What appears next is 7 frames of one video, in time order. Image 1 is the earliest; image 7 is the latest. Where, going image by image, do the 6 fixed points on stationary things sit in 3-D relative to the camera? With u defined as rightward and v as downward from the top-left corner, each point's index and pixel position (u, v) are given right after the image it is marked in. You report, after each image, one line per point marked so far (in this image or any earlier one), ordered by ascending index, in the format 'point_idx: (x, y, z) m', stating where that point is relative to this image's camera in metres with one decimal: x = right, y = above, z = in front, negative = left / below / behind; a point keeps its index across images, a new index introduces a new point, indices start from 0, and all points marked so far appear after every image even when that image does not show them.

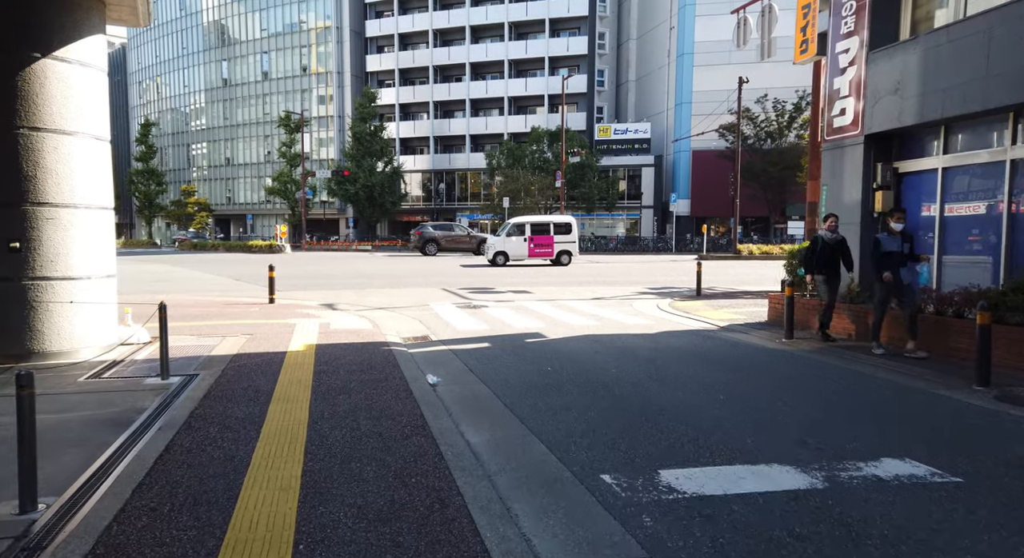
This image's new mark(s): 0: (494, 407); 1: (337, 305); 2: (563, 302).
0: (-0.2, -1.1, +5.8) m
1: (-3.6, -0.6, +14.0) m
2: (+1.1, -0.5, +14.8) m
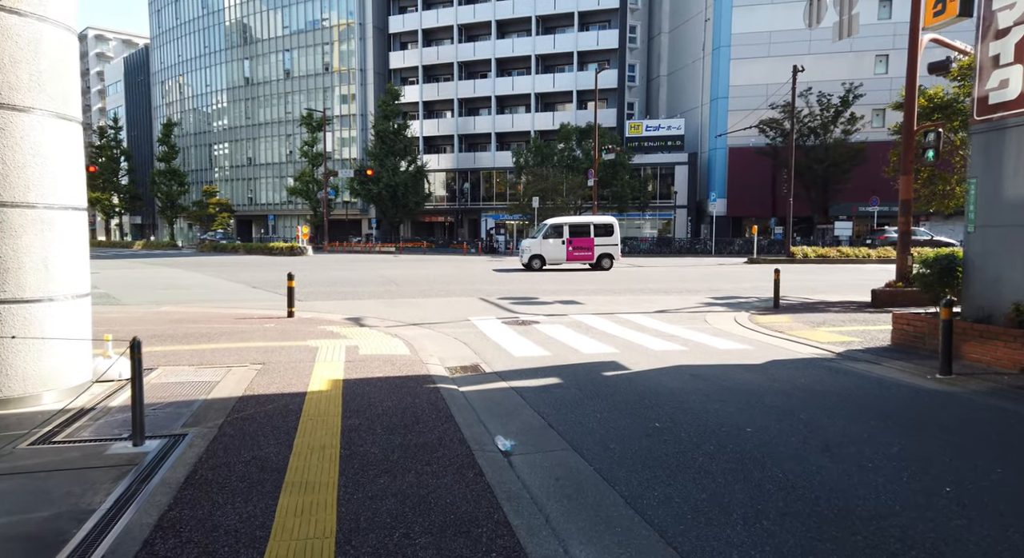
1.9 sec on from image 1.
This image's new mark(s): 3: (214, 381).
0: (+0.6, -1.3, +3.8) m
1: (-2.7, -0.7, +12.2) m
2: (+2.0, -0.7, +12.9) m
3: (-3.1, -1.1, +7.0) m
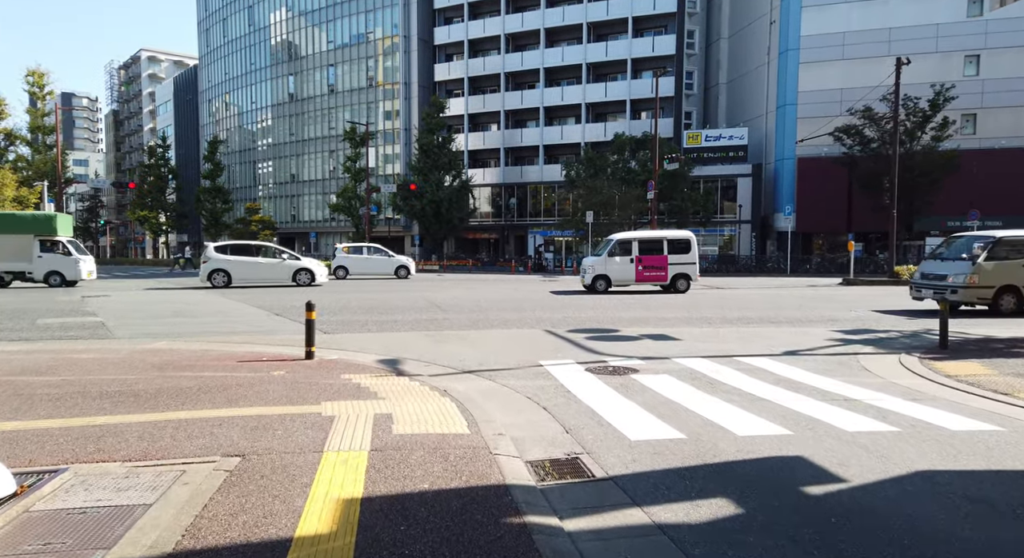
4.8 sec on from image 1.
0: (+1.2, -1.5, +0.7) m
1: (-1.5, -1.2, +9.3) m
2: (+3.2, -1.1, +9.7) m
3: (-2.2, -1.4, +4.1) m
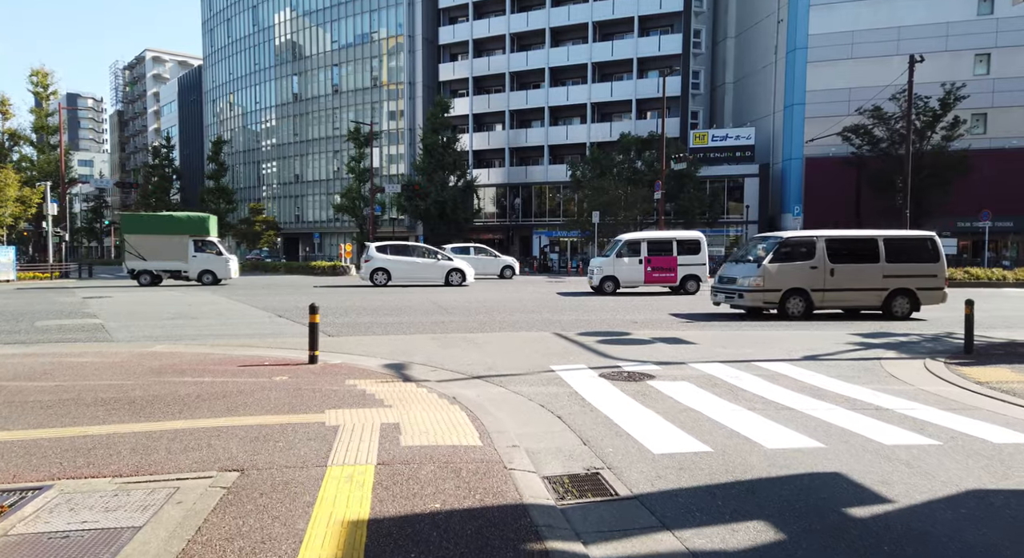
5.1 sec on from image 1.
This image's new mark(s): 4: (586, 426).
0: (+1.3, -1.5, +0.4) m
1: (-1.4, -1.2, +8.9) m
2: (+3.4, -1.1, +9.3) m
3: (-2.1, -1.4, +3.8) m
4: (+0.7, -1.3, +6.1) m
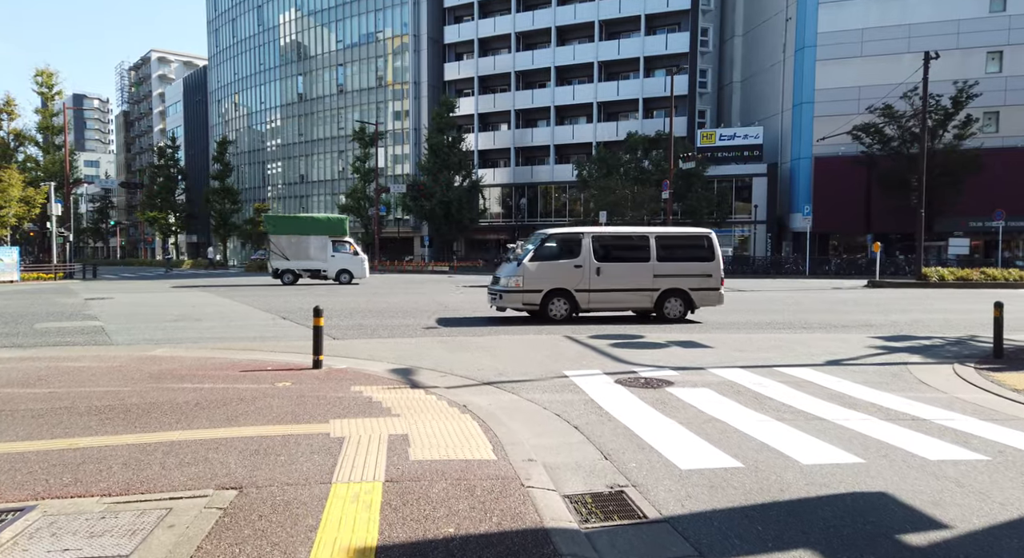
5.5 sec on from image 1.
0: (+1.4, -1.5, +0.1) m
1: (-1.2, -1.2, +8.6) m
2: (+3.5, -1.2, +9.0) m
3: (-2.0, -1.4, +3.5) m
4: (+0.8, -1.3, +5.8) m
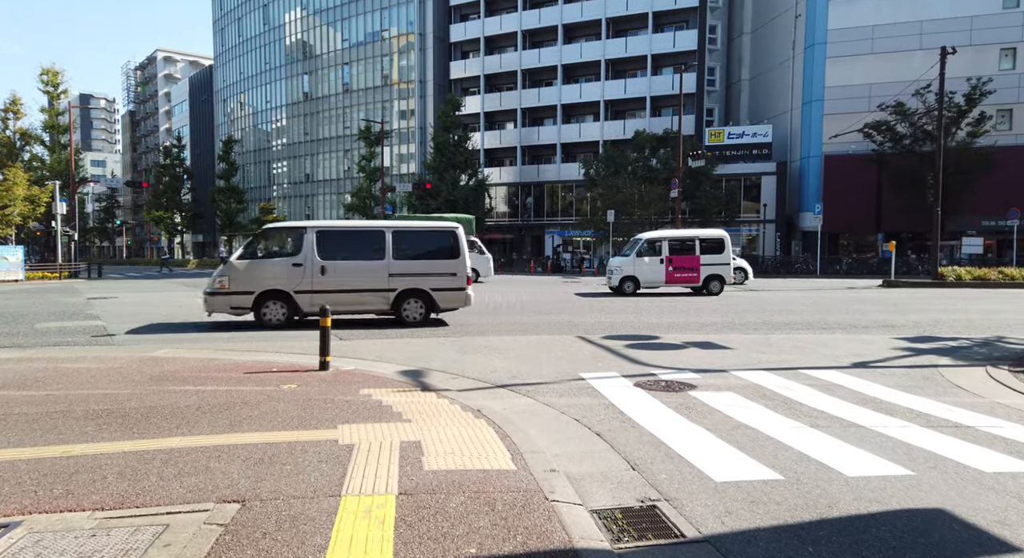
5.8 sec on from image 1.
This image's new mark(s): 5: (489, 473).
0: (+1.5, -1.5, -0.3) m
1: (-1.0, -1.2, +8.3) m
2: (+3.7, -1.1, +8.6) m
3: (-1.9, -1.4, +3.2) m
4: (+0.9, -1.3, +5.4) m
5: (-0.2, -1.3, +4.7) m
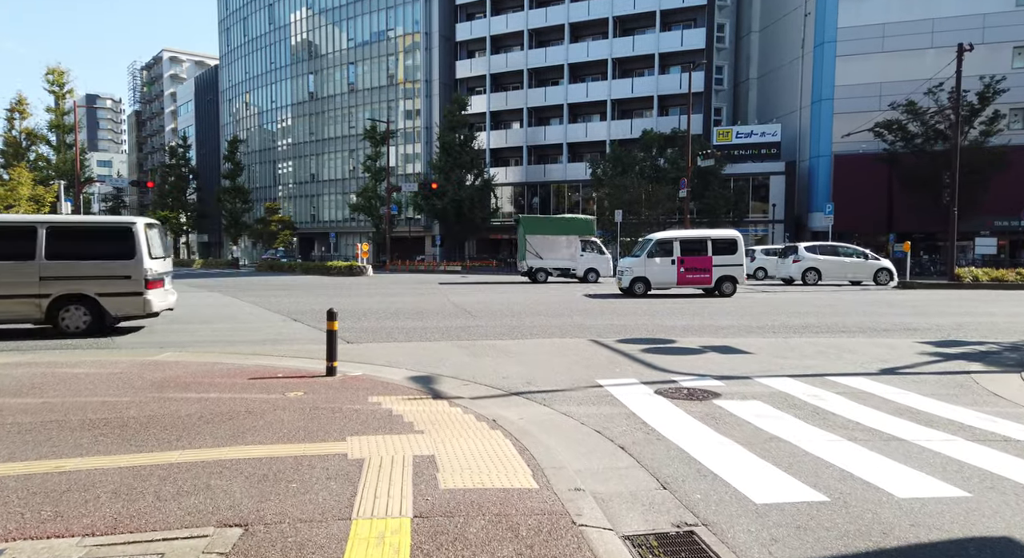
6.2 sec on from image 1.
0: (+1.6, -1.6, -0.6) m
1: (-0.9, -1.2, +8.0) m
2: (+3.9, -1.2, +8.2) m
3: (-1.8, -1.4, +2.9) m
4: (+1.1, -1.4, +5.1) m
5: (0.0, -1.4, +4.4) m
